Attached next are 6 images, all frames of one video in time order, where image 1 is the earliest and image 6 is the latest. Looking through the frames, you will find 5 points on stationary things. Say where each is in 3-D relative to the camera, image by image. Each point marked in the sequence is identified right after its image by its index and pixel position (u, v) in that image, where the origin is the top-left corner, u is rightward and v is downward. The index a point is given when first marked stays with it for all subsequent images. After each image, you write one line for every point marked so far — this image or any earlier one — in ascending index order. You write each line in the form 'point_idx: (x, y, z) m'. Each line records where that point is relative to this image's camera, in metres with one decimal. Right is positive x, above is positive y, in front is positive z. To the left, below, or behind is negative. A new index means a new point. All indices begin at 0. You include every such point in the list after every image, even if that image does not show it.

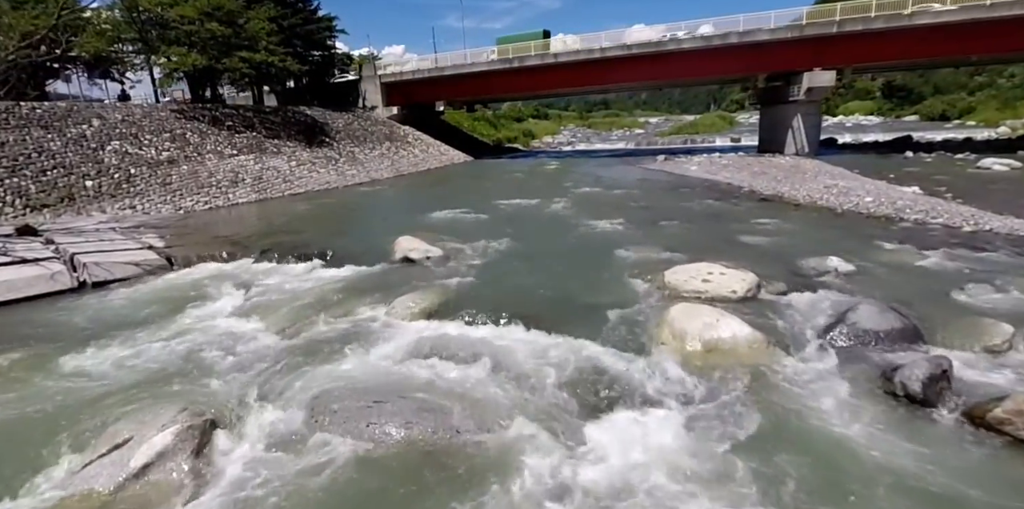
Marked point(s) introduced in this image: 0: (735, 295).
0: (+3.1, -0.6, +7.2) m
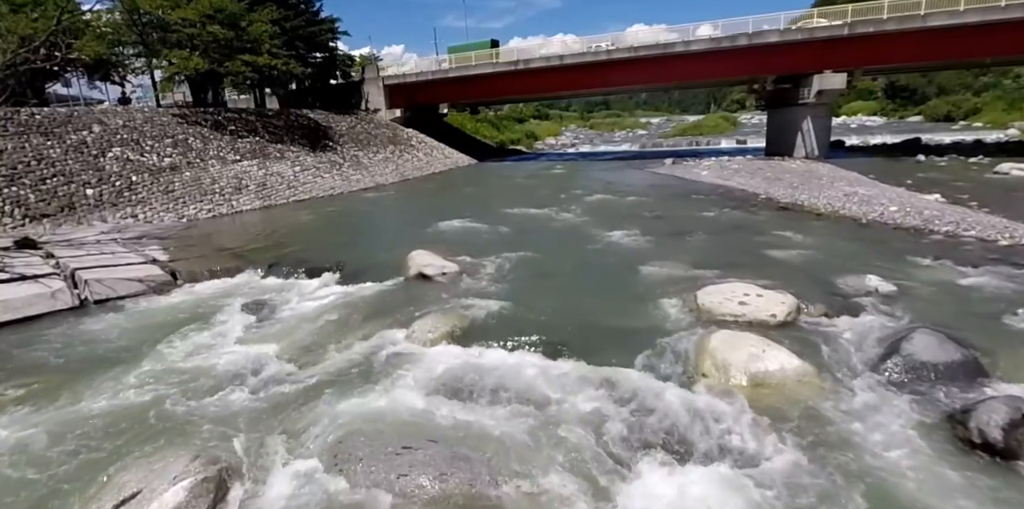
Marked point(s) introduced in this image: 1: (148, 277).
0: (+3.5, -0.9, +6.8) m
1: (-7.0, -0.4, +10.0) m
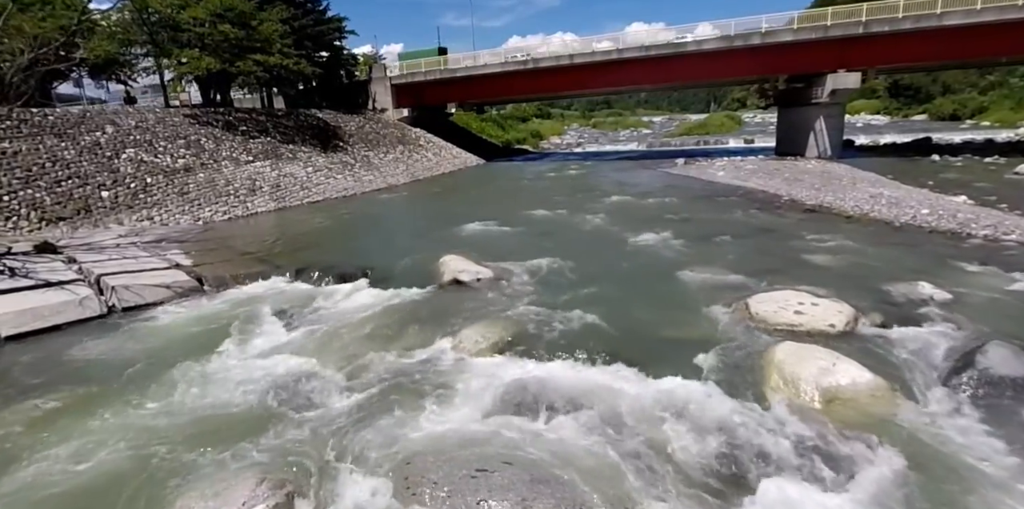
0: (+4.1, -1.0, +6.6) m
1: (-6.4, -0.6, +9.8) m
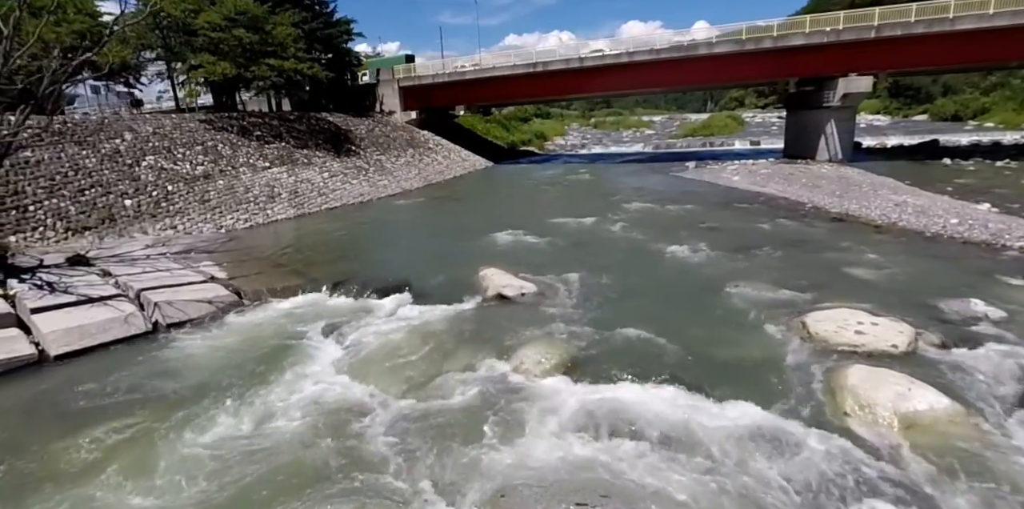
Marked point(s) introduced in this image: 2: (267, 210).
0: (+4.9, -1.2, +6.6) m
1: (-5.6, -0.8, +9.7) m
2: (-8.7, +1.6, +18.4) m
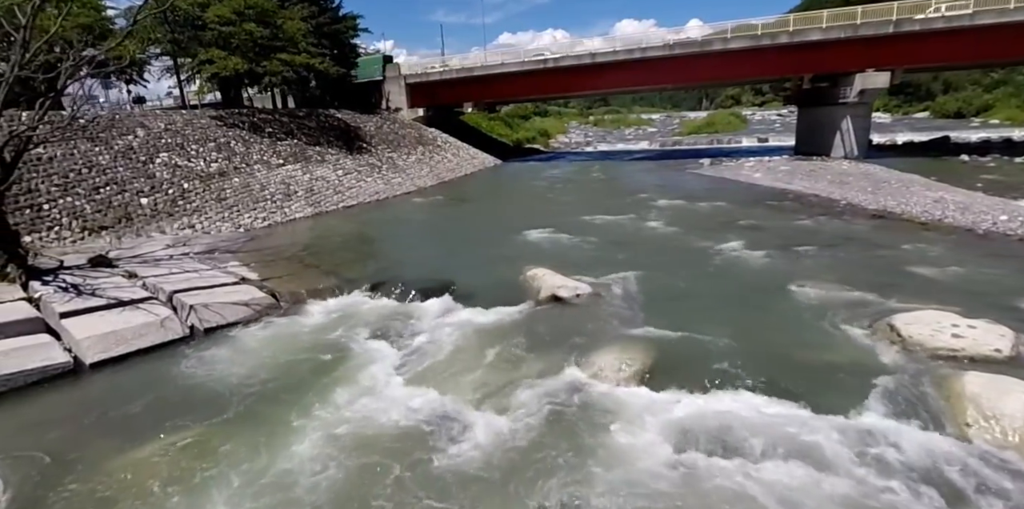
0: (+5.9, -1.2, +6.2) m
1: (-4.6, -0.8, +9.2) m
2: (-7.9, +1.6, +17.9) m
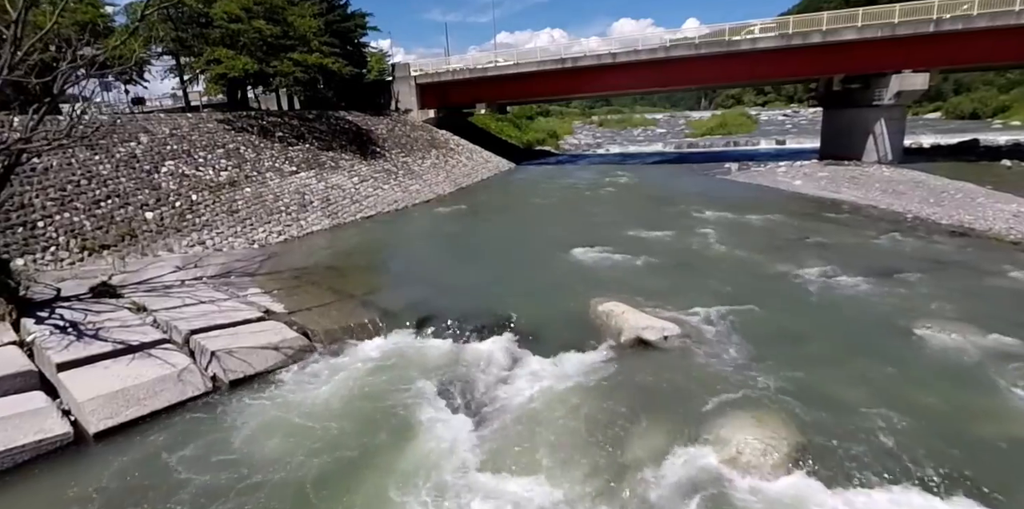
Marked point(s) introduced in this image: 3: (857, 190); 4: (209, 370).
0: (+7.1, -1.7, +4.9) m
1: (-3.5, -1.4, +7.9) m
2: (-6.8, +1.1, +16.5) m
3: (+12.8, +2.4, +19.2) m
4: (-4.2, -1.6, +7.2) m
